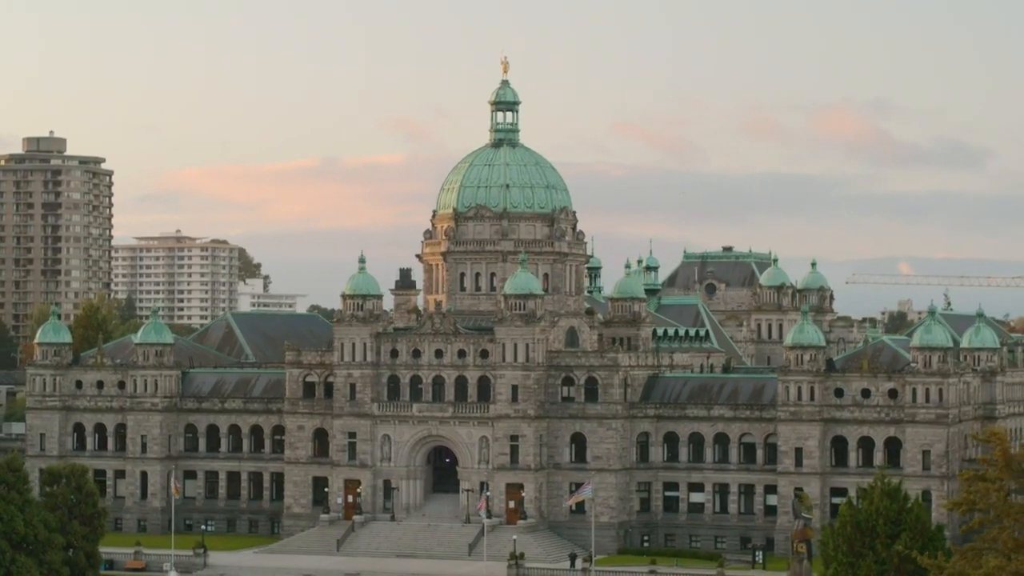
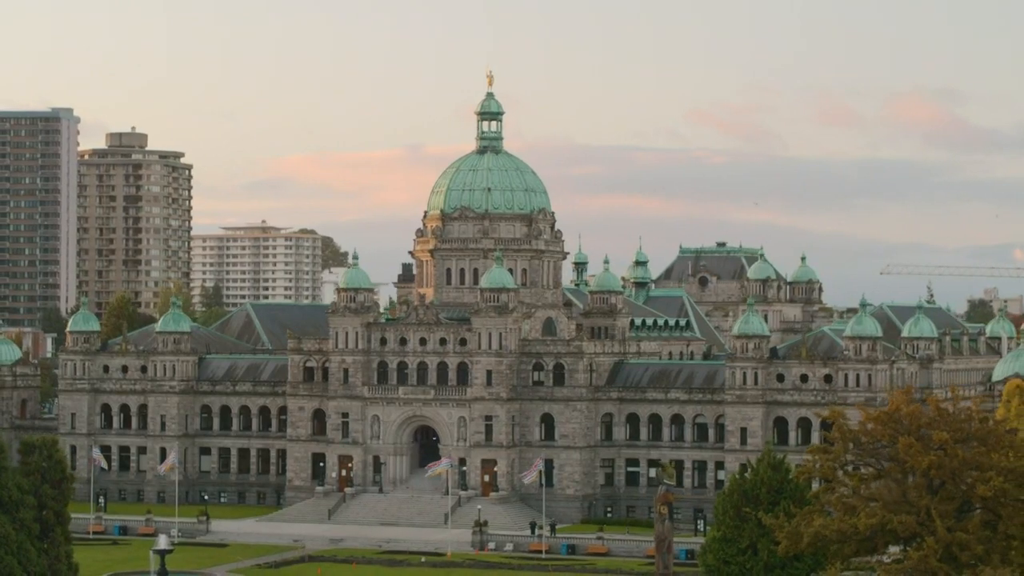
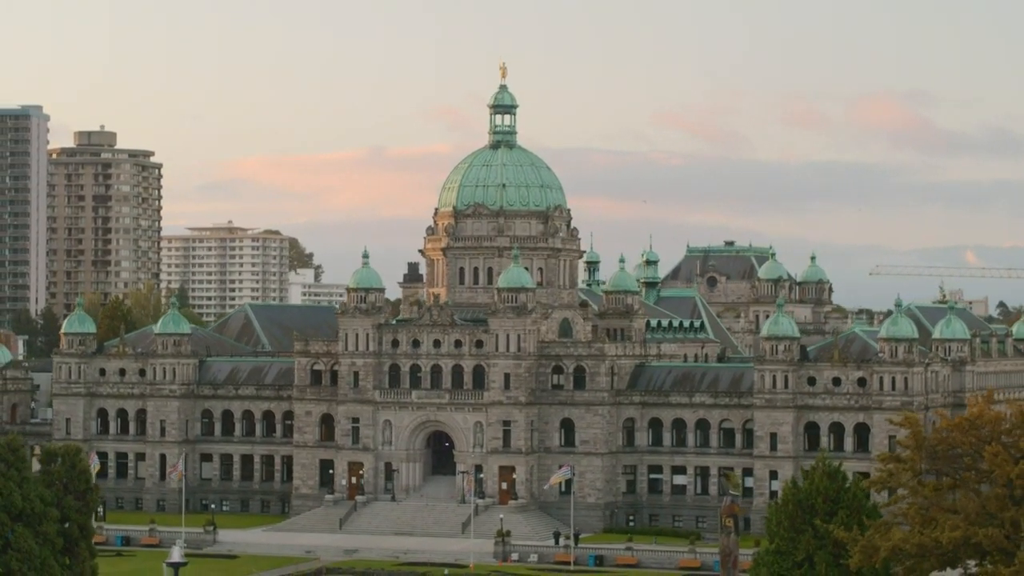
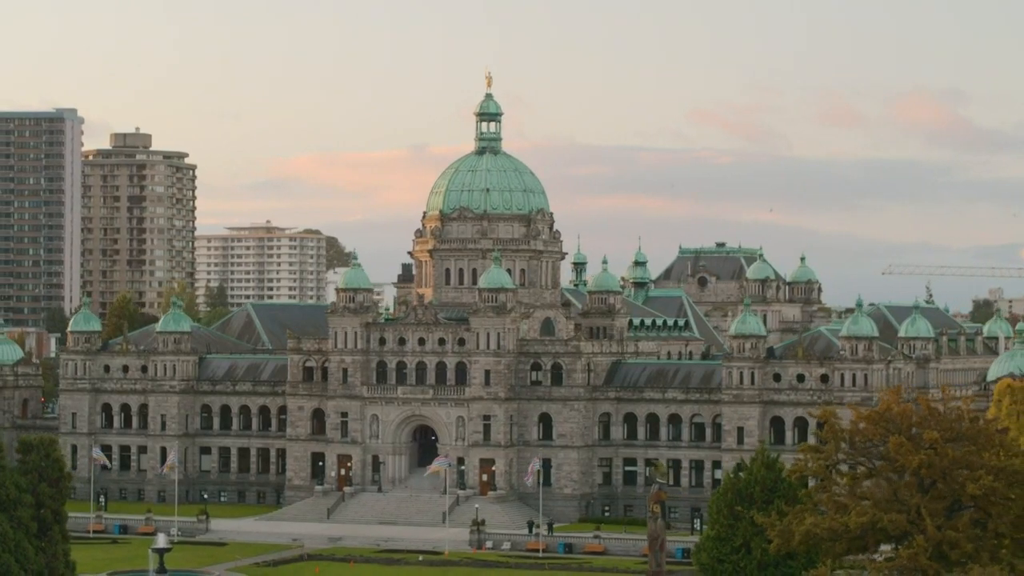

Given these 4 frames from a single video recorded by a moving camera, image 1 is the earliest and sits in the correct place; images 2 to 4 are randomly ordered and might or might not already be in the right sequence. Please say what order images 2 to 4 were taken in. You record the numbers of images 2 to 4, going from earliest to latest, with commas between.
3, 2, 4
